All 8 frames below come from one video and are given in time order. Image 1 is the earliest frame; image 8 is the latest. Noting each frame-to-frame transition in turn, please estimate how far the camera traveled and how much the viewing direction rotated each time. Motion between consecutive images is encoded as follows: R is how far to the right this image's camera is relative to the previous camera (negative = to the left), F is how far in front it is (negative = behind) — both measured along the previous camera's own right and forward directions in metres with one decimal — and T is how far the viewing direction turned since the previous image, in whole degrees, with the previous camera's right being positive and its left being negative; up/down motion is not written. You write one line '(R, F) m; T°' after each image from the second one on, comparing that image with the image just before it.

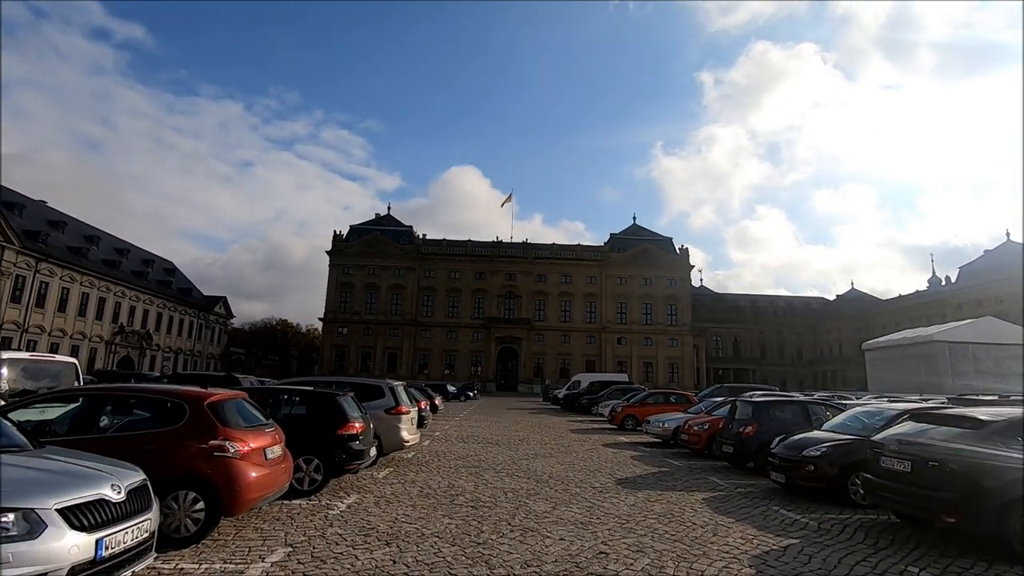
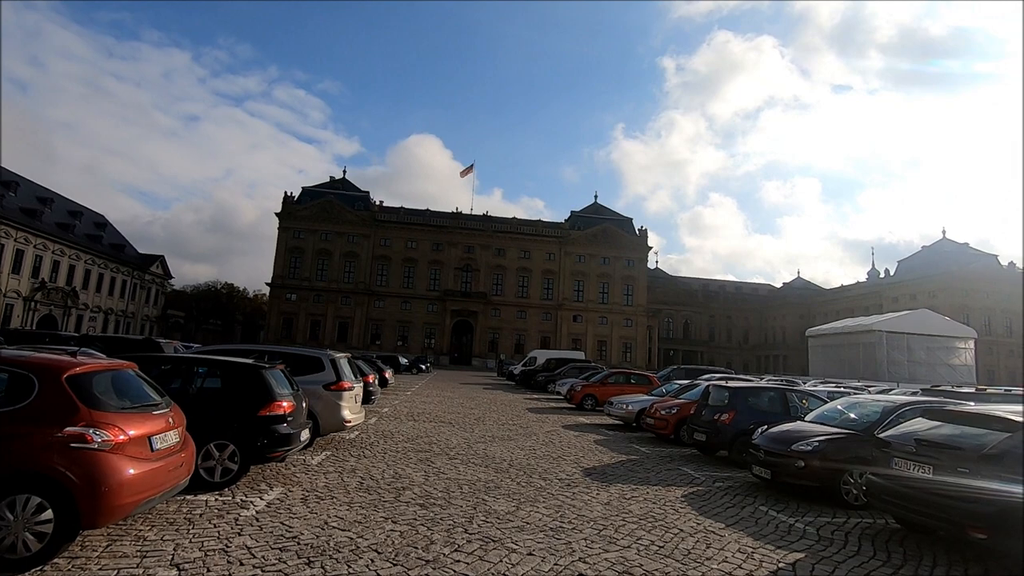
(-0.1, +1.4) m; +5°
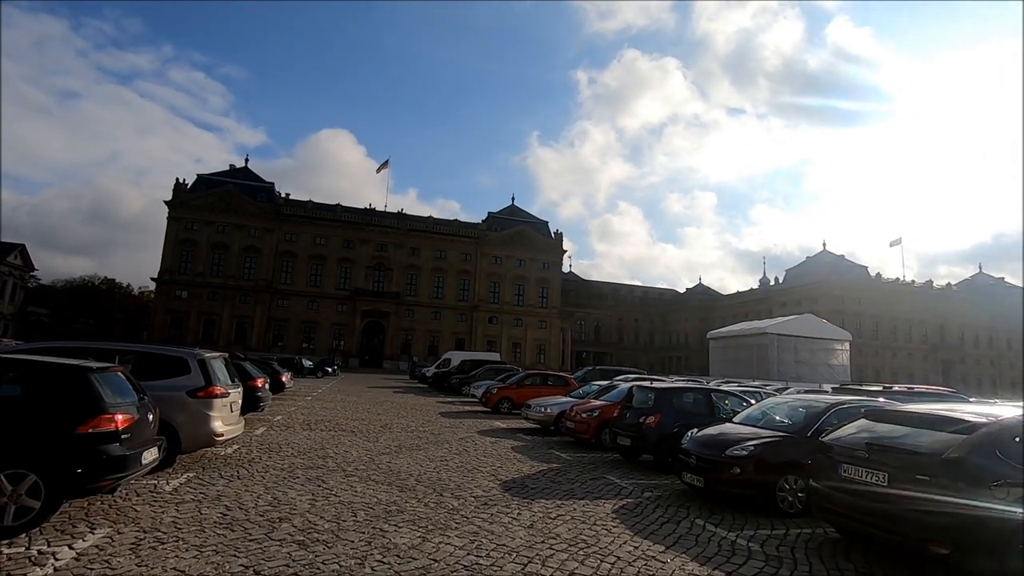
(+0.1, +1.2) m; +9°
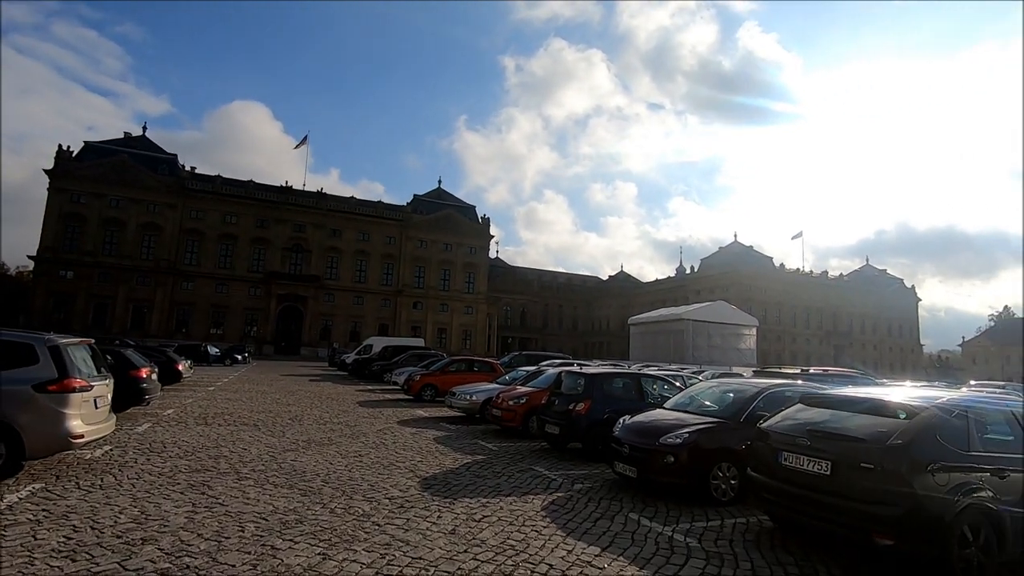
(+0.1, +0.8) m; +8°
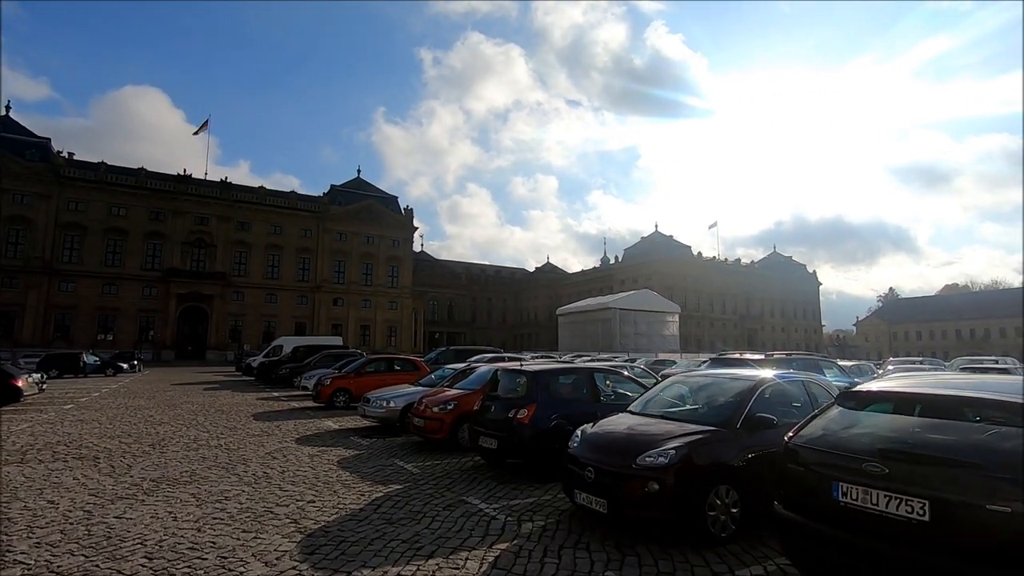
(+0.1, +2.3) m; +8°
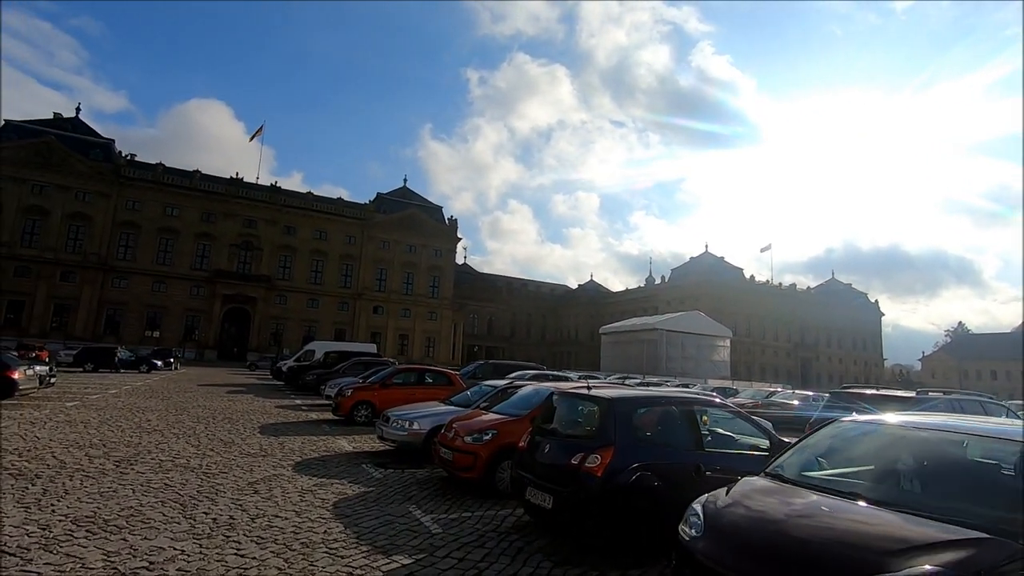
(-0.3, +2.5) m; -4°
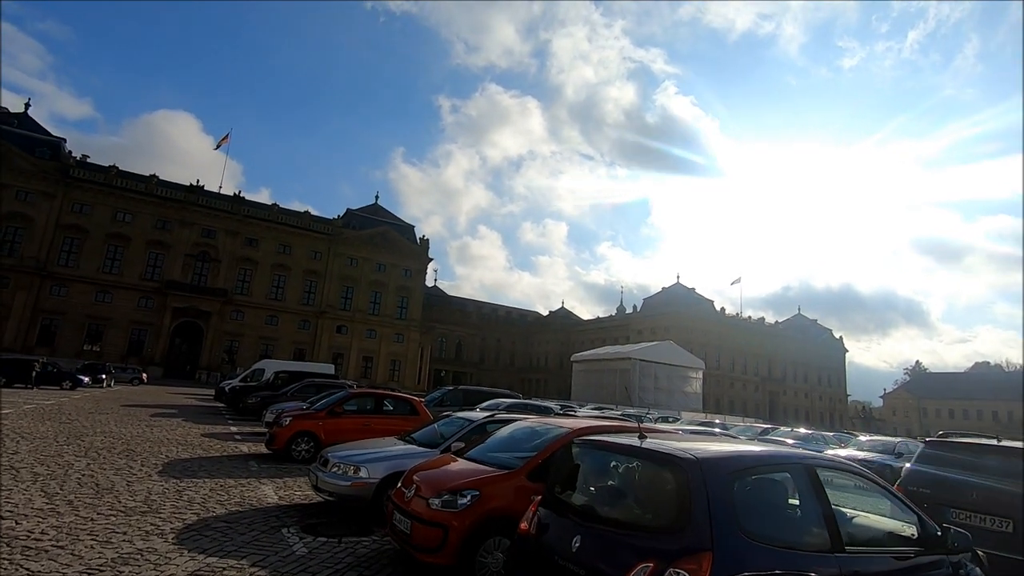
(-0.3, +2.6) m; +3°
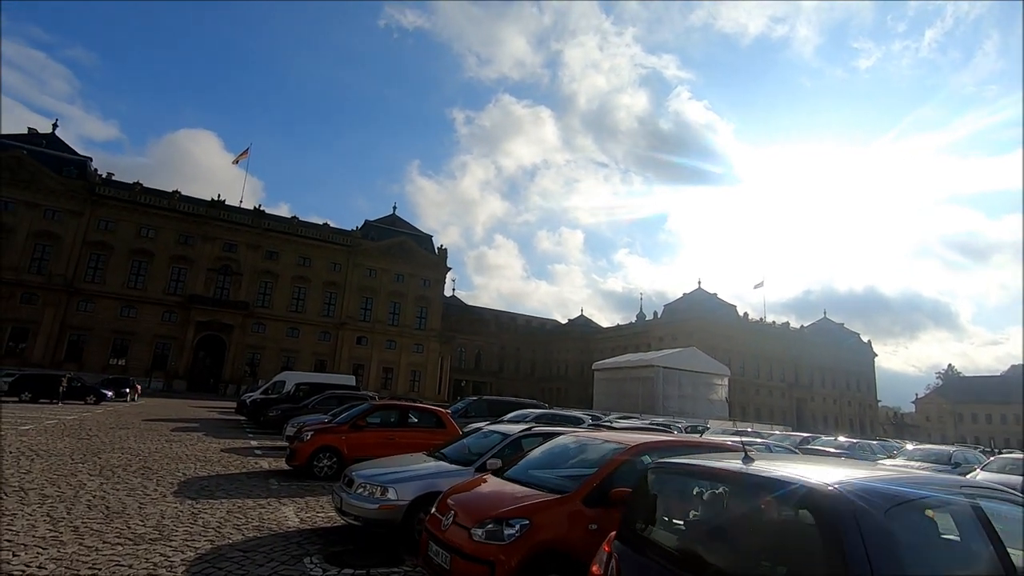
(-0.3, +0.7) m; -2°
